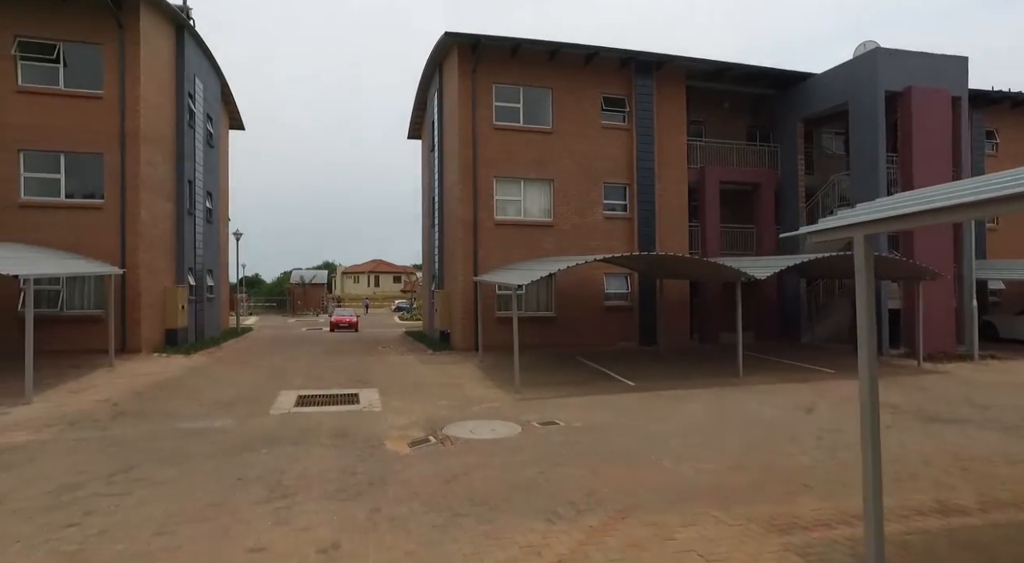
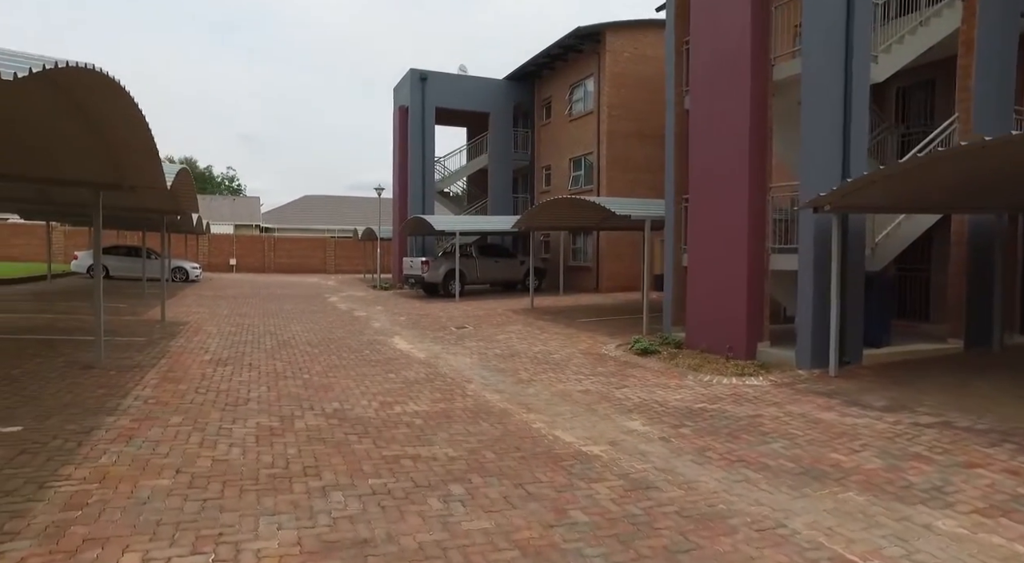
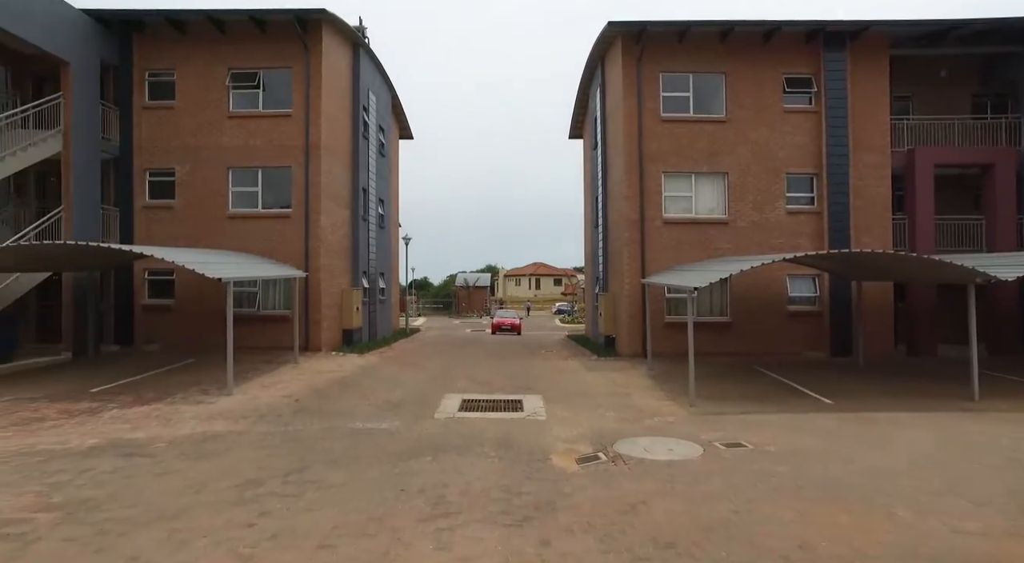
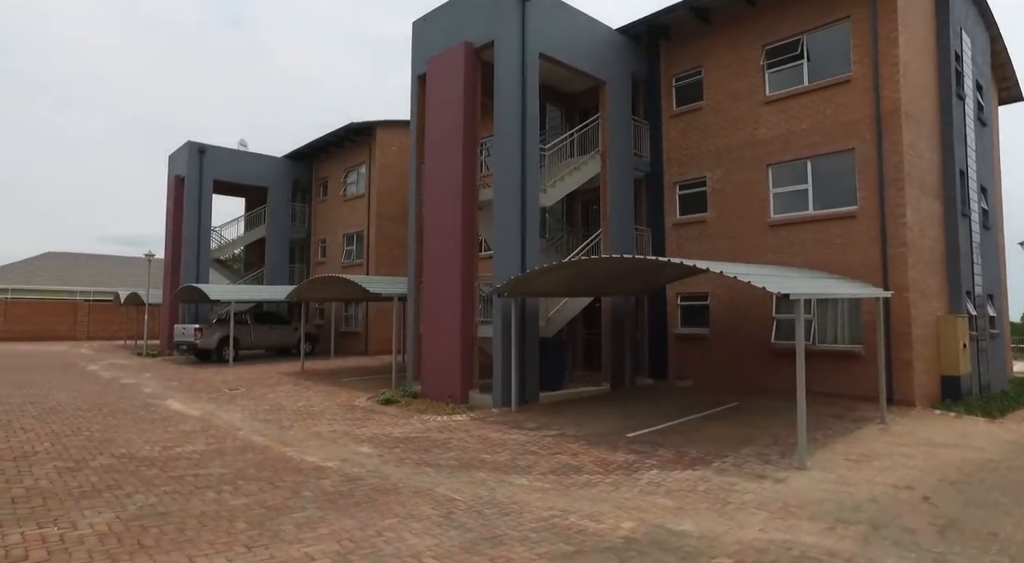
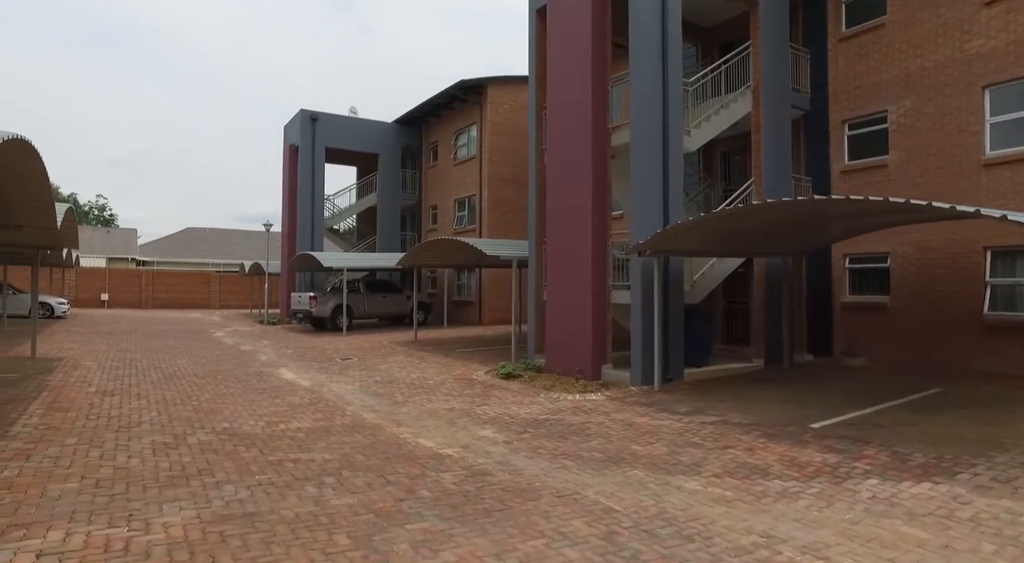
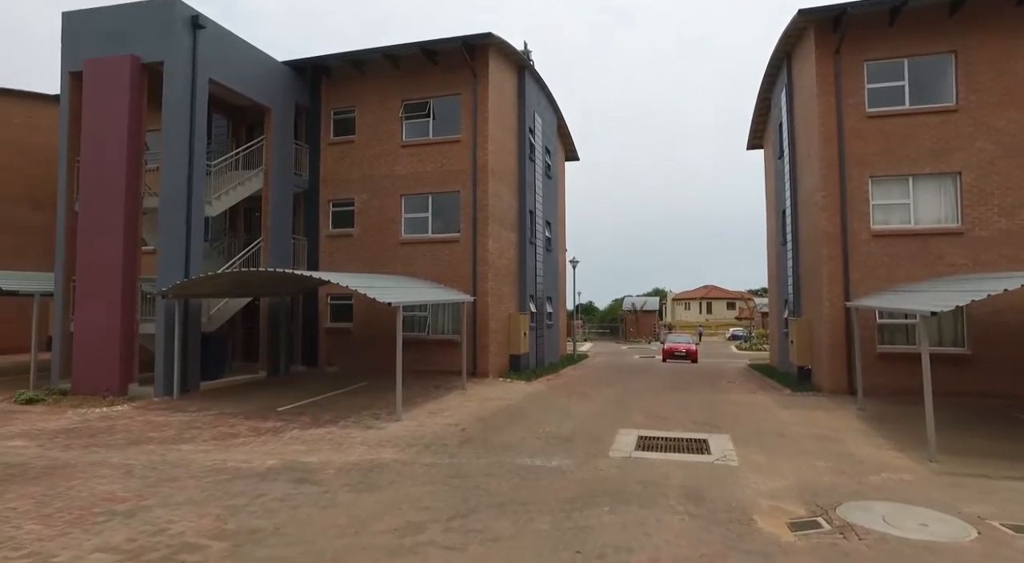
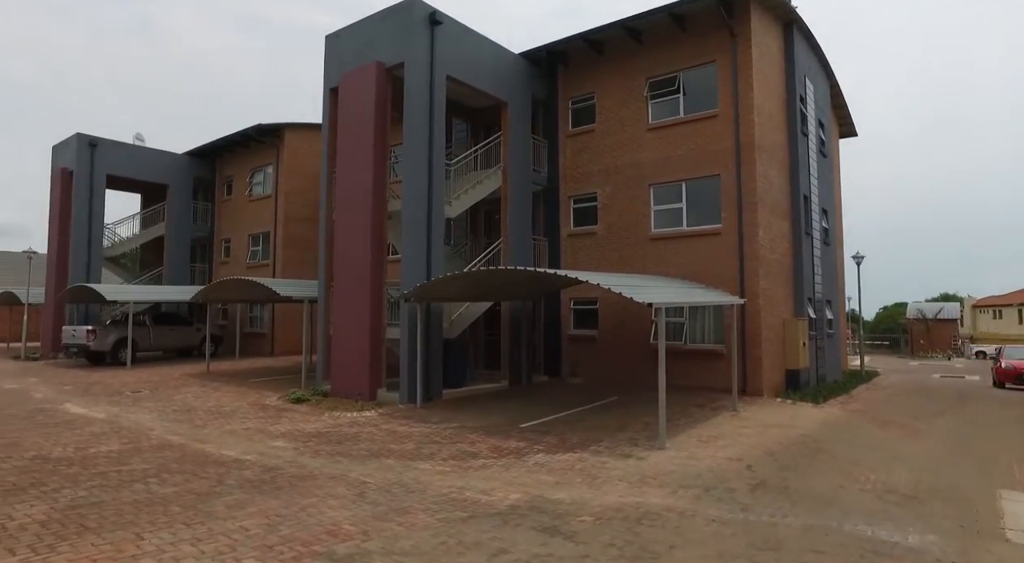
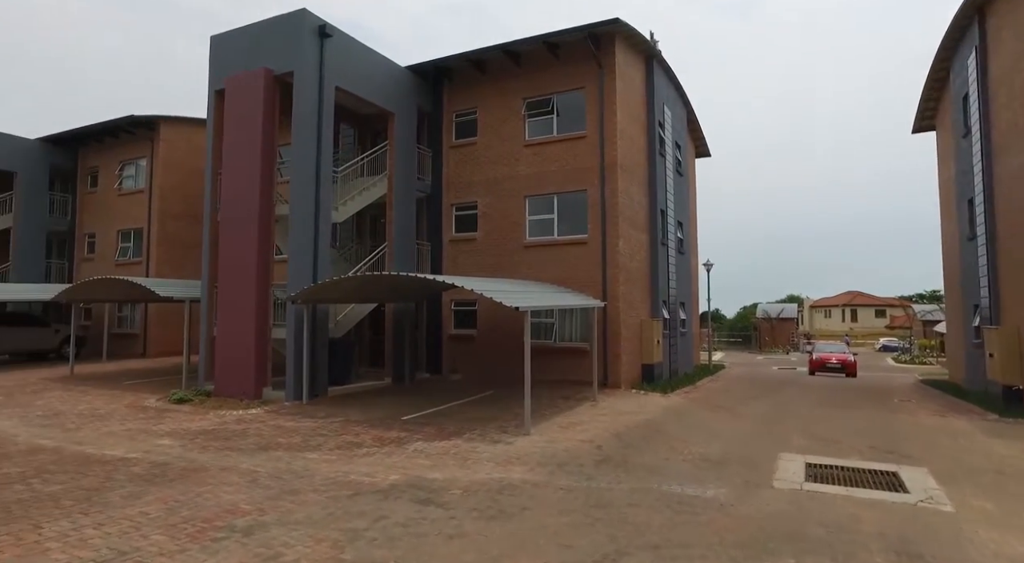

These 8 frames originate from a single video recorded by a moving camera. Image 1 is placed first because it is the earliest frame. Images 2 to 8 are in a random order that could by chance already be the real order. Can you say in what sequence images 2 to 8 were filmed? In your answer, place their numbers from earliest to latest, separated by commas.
3, 6, 8, 7, 4, 5, 2
